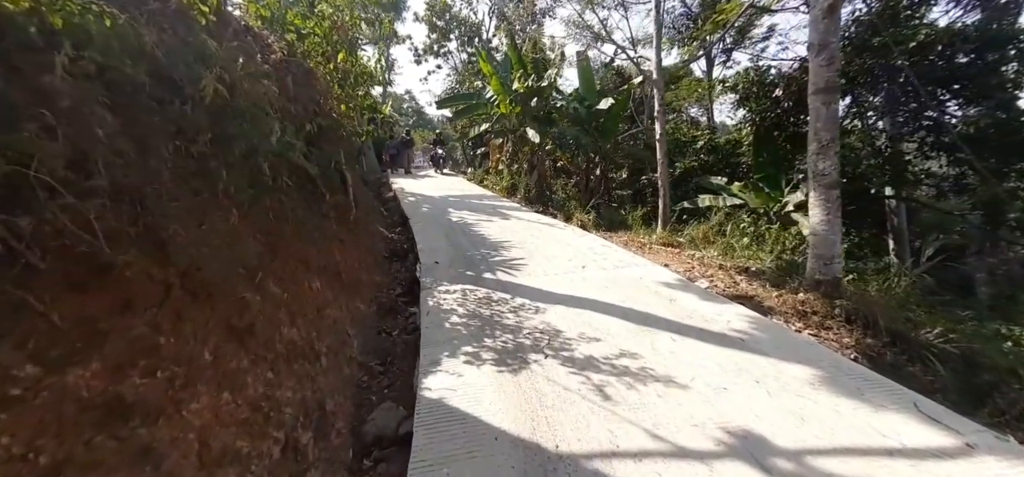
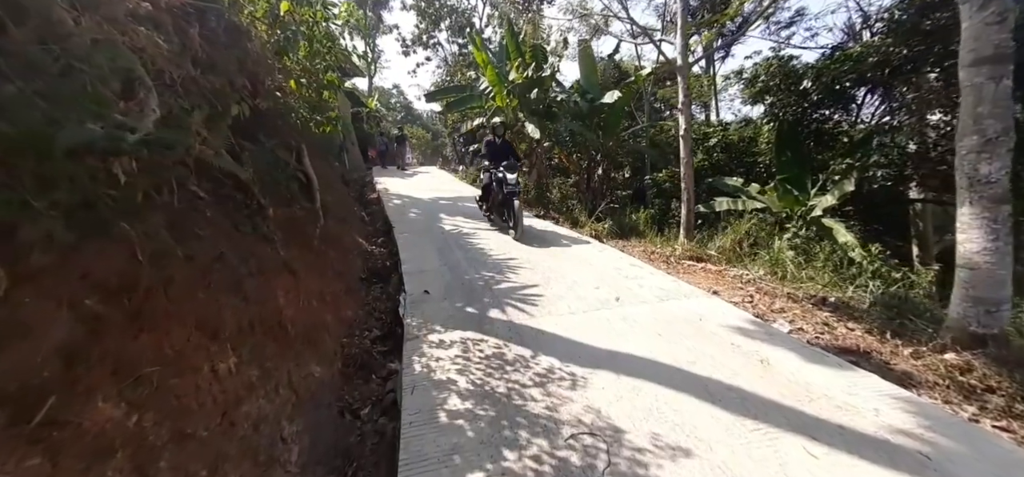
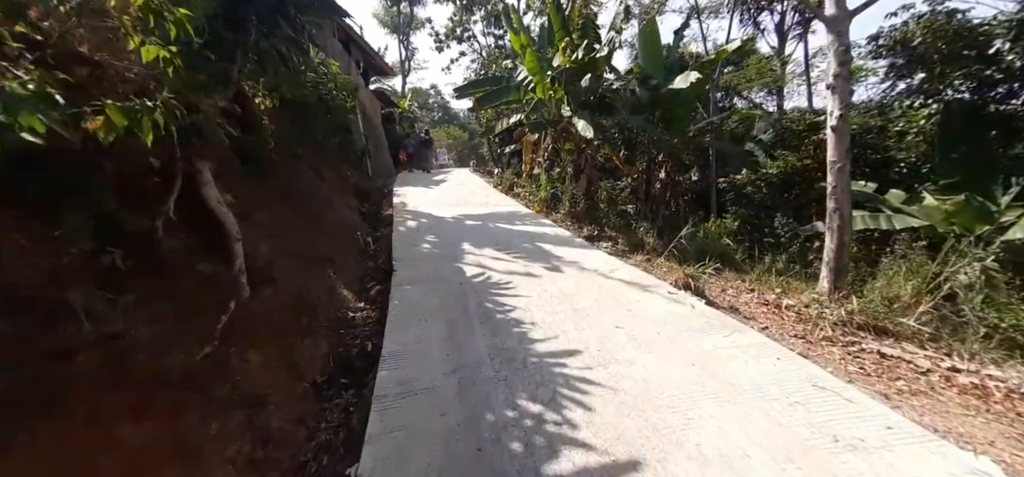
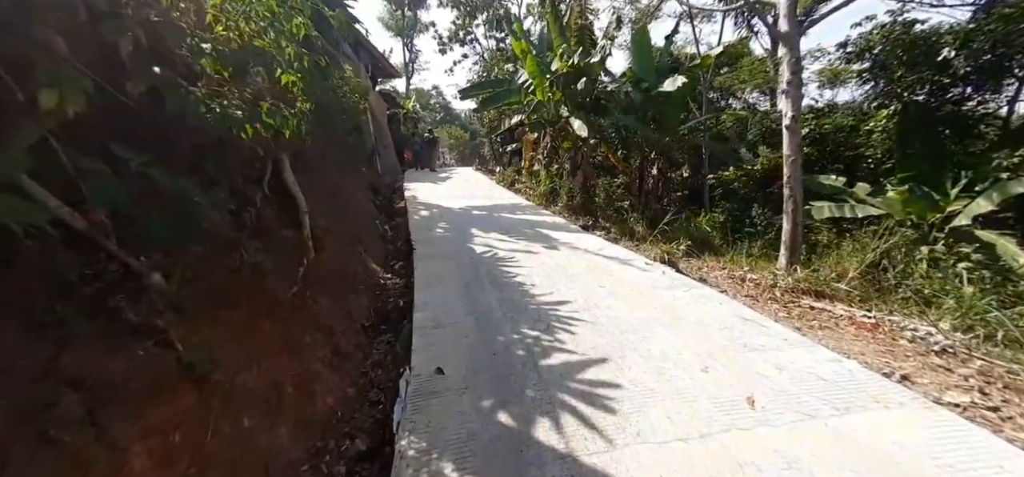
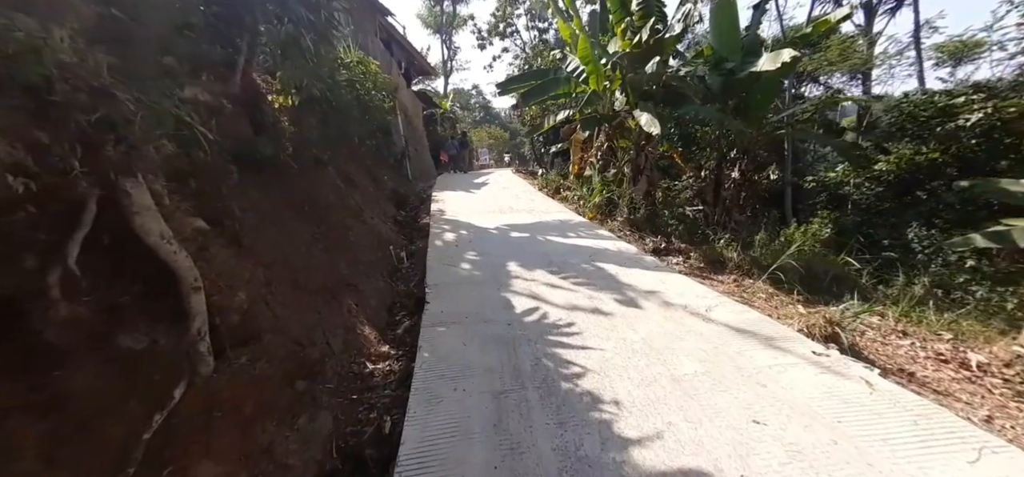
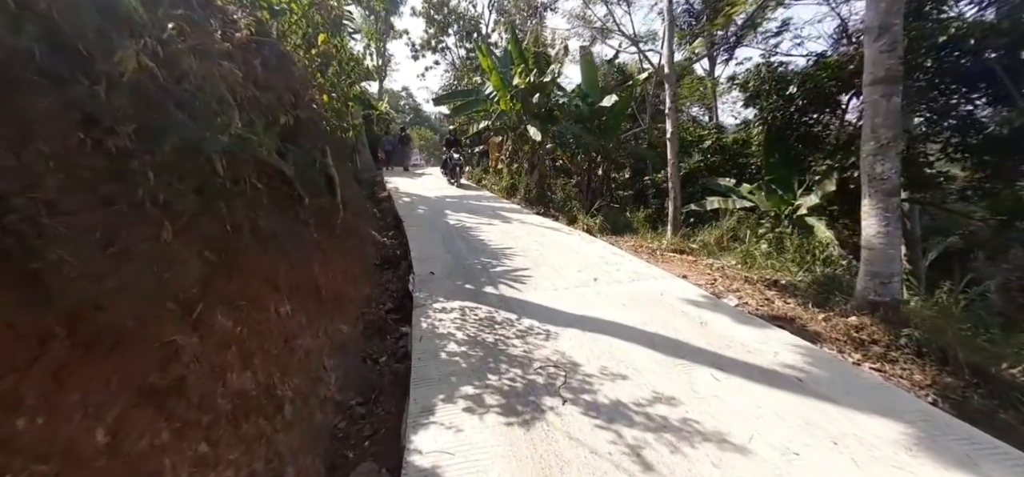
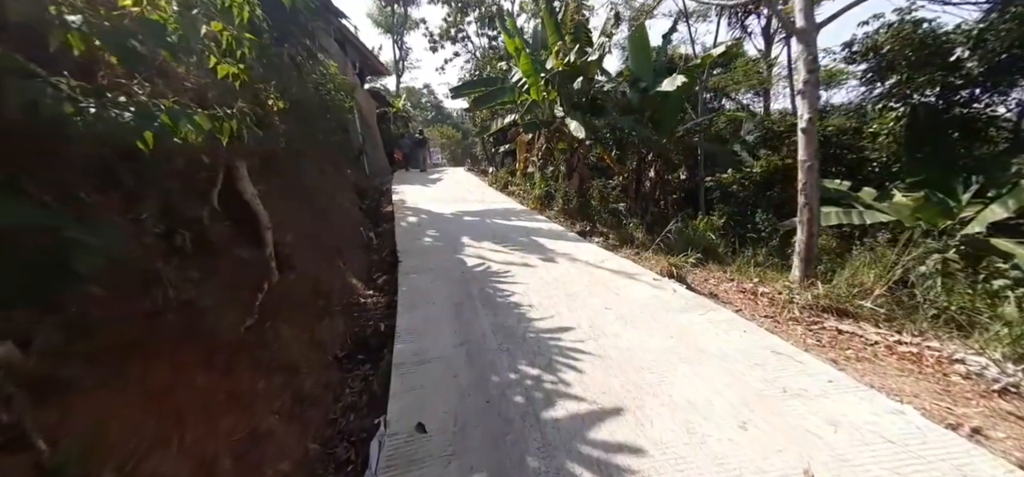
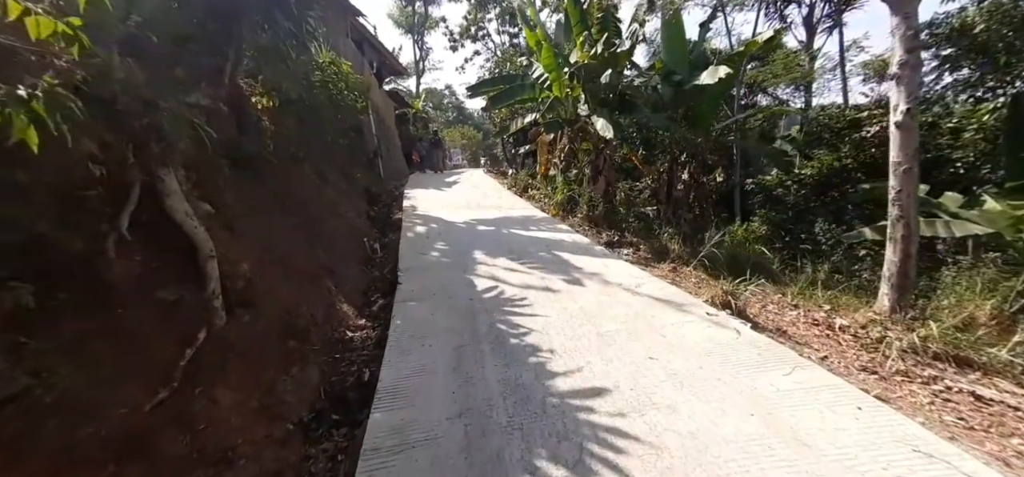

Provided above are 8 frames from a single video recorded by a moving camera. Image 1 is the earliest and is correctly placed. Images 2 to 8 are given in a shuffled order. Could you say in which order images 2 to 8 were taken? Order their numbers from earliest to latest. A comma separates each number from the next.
6, 2, 4, 7, 3, 8, 5
